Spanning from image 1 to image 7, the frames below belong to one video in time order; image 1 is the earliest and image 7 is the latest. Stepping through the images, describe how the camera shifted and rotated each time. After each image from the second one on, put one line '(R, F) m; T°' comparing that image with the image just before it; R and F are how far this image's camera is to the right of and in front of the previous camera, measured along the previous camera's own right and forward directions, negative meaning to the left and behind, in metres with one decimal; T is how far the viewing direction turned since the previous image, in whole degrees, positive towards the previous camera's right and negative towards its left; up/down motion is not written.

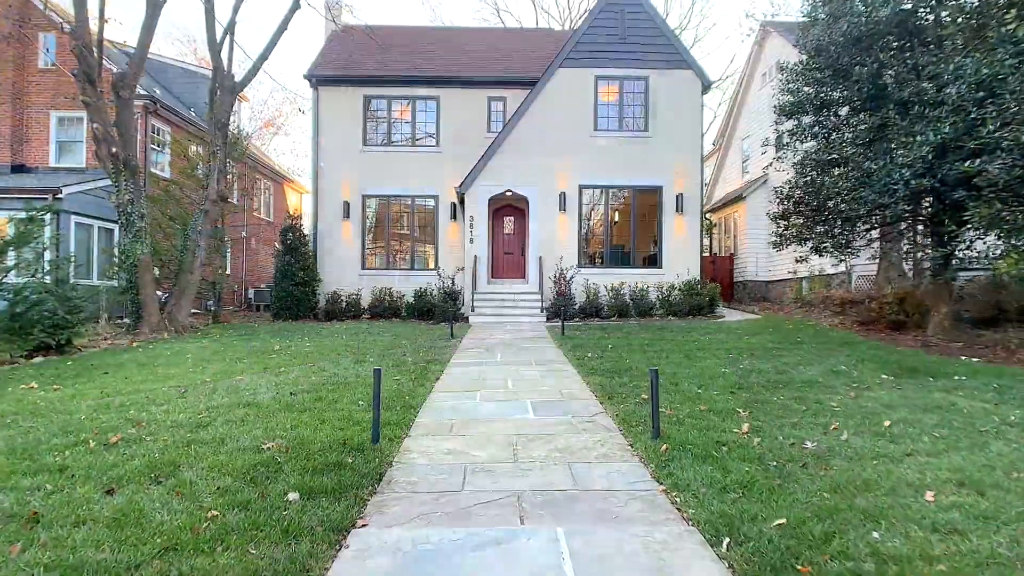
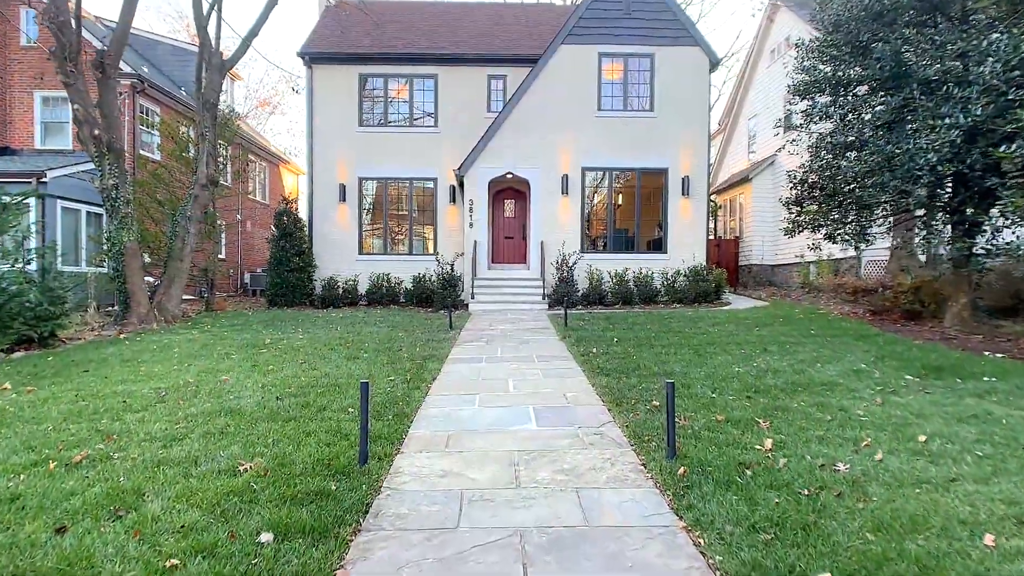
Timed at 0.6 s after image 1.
(0.0, +0.4) m; 0°
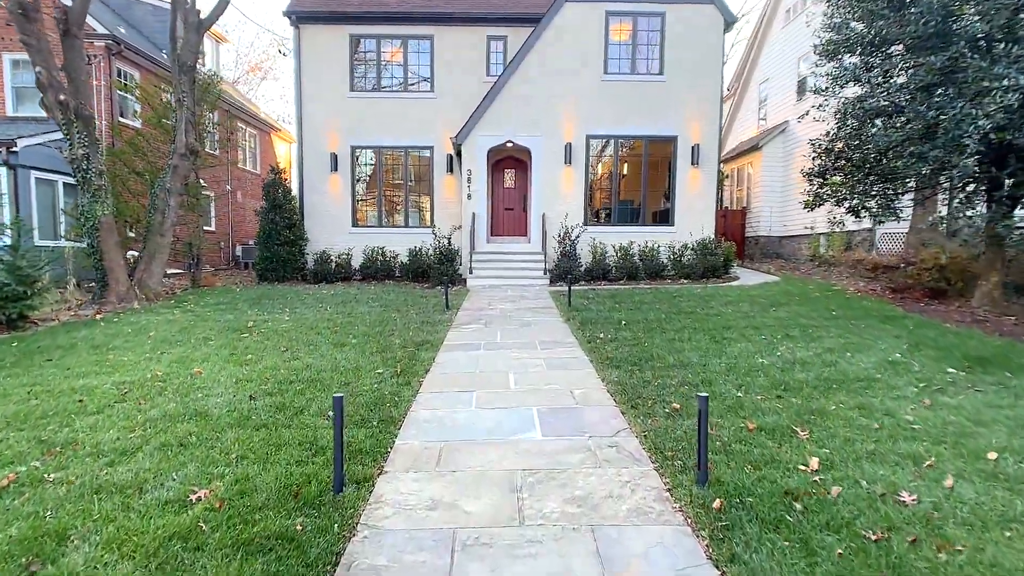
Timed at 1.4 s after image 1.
(0.0, +0.6) m; 0°
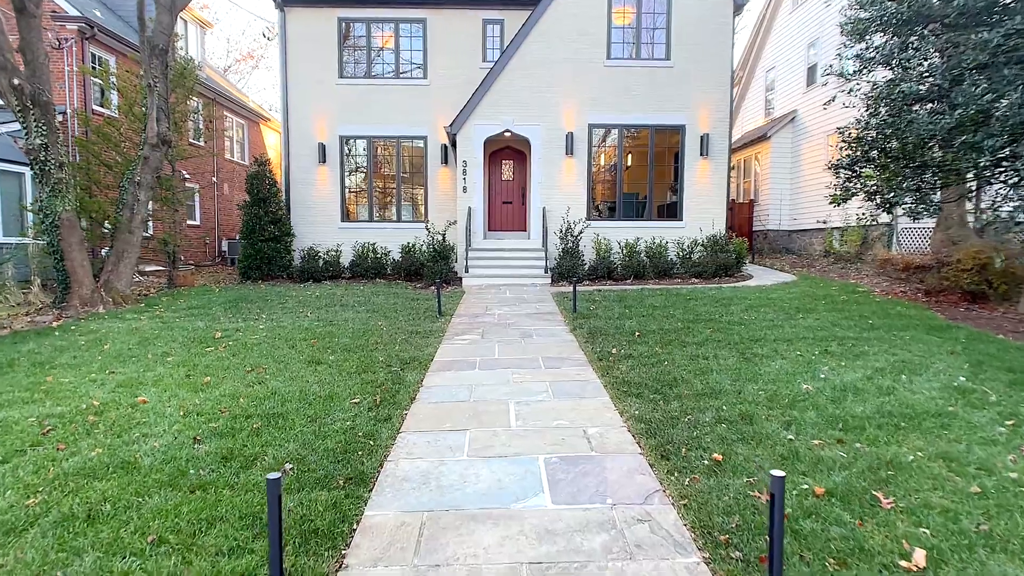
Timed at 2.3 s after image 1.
(0.0, +0.8) m; 0°
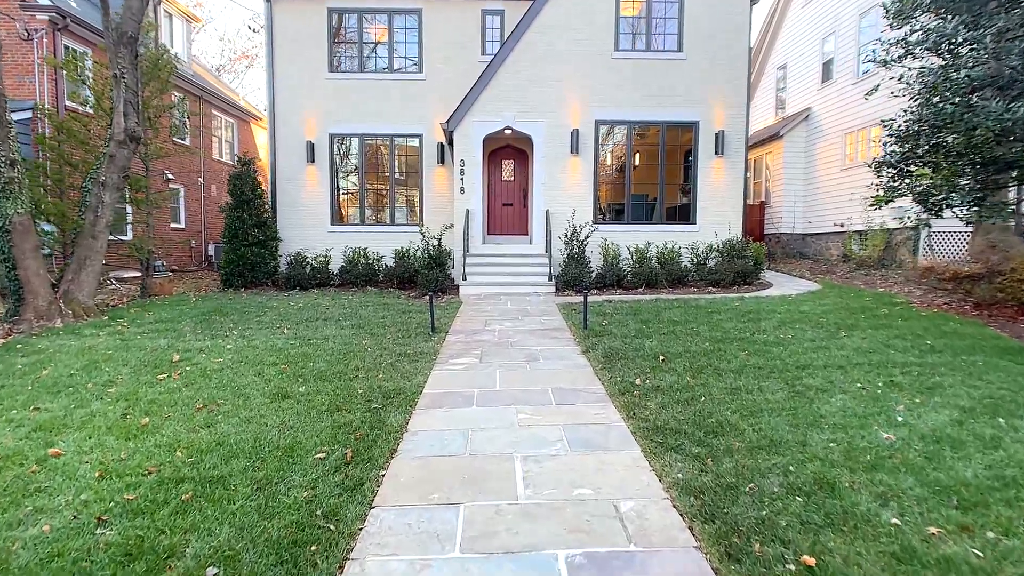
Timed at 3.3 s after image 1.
(0.0, +0.9) m; 0°
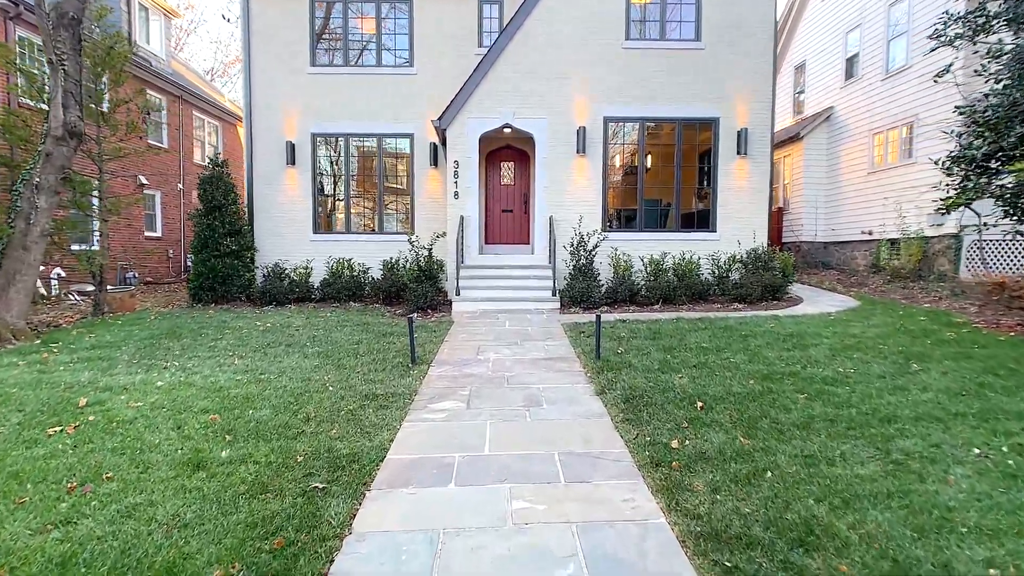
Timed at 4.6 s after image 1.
(+0.1, +1.3) m; 0°
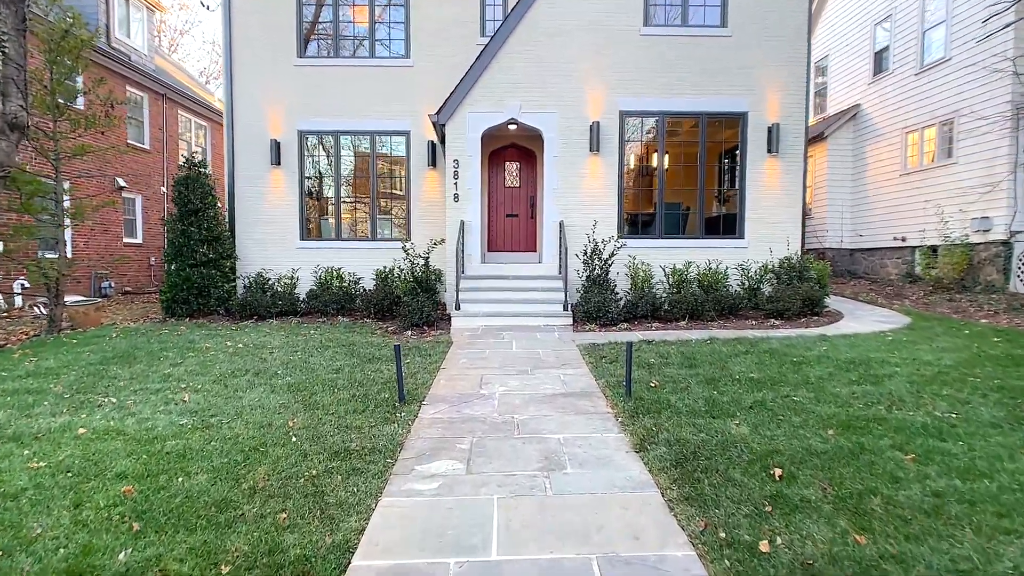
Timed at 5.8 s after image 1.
(-0.1, +1.1) m; 0°
